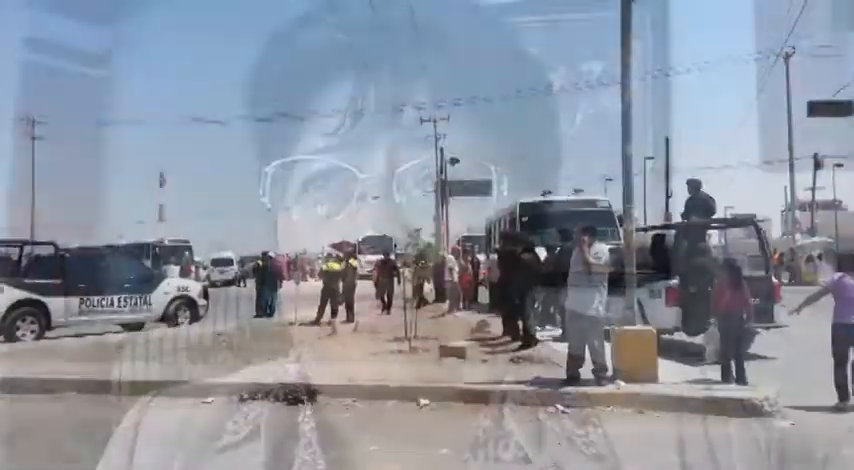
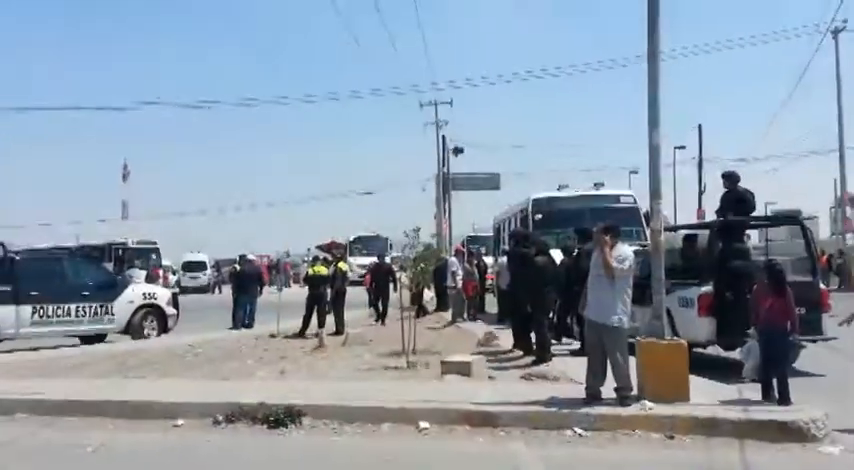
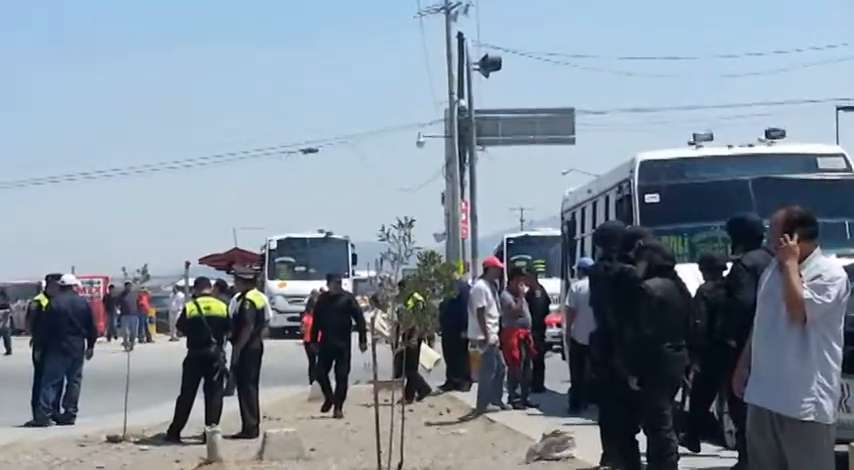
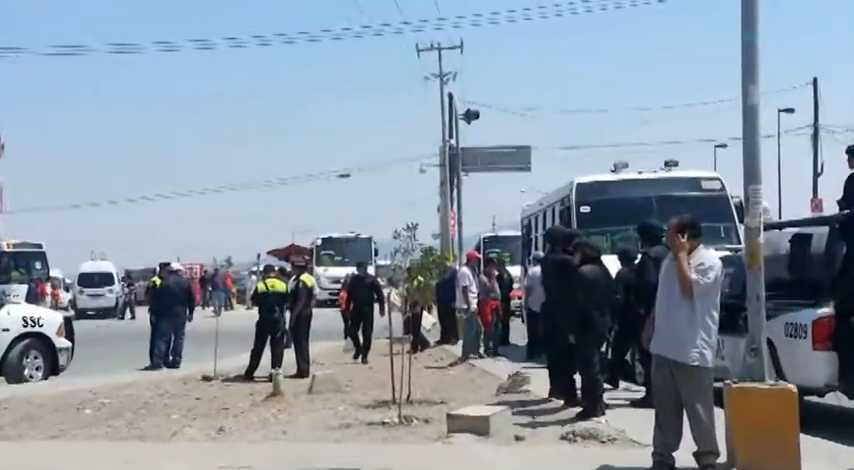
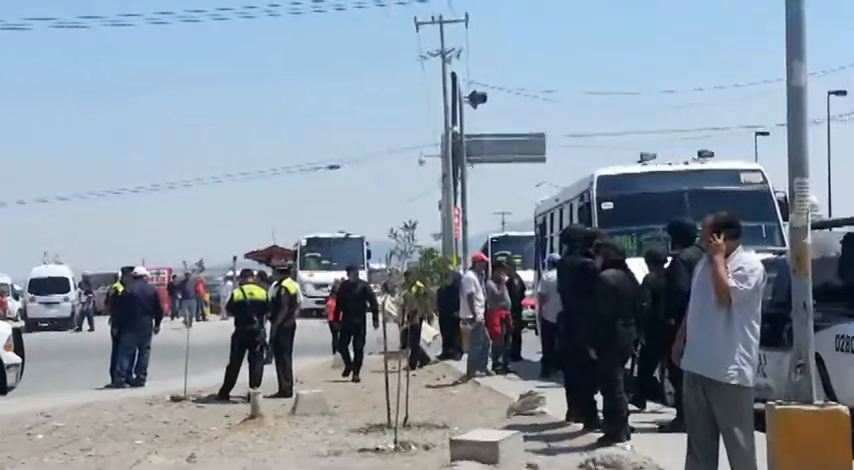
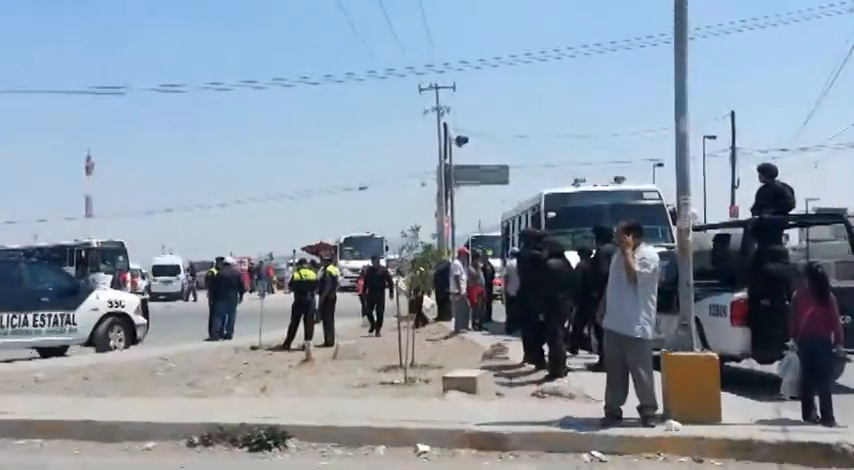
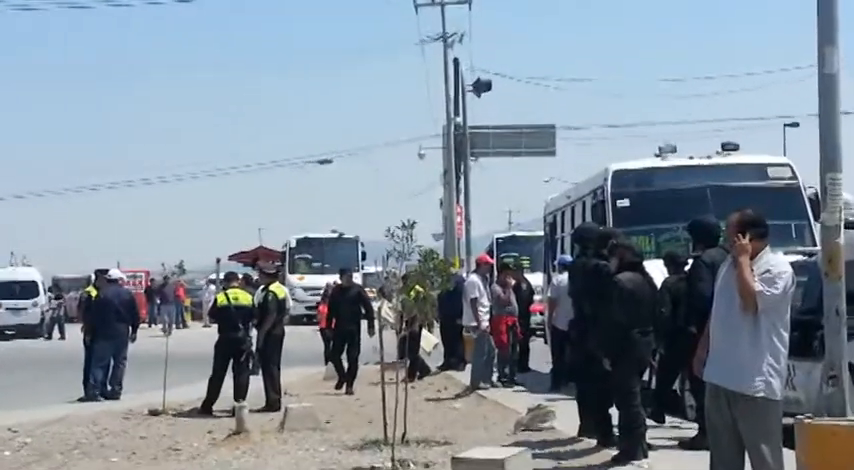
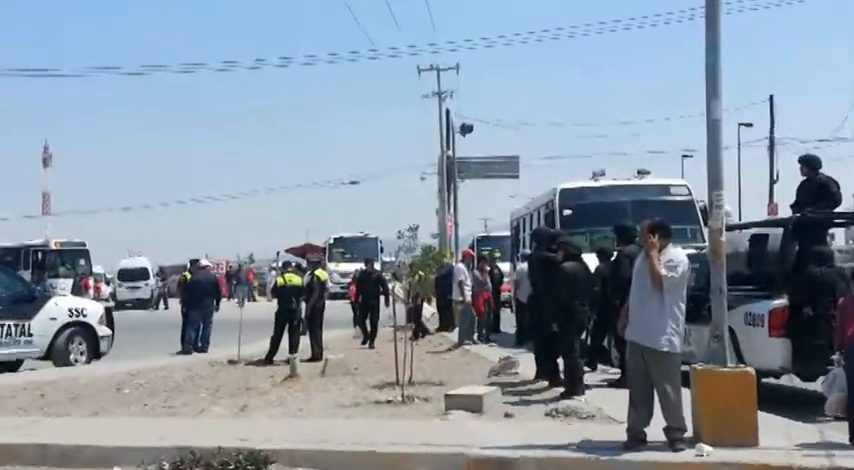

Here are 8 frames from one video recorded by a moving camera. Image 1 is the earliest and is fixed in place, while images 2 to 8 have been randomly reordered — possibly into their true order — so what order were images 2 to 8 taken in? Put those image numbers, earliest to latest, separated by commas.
2, 6, 8, 4, 5, 7, 3
